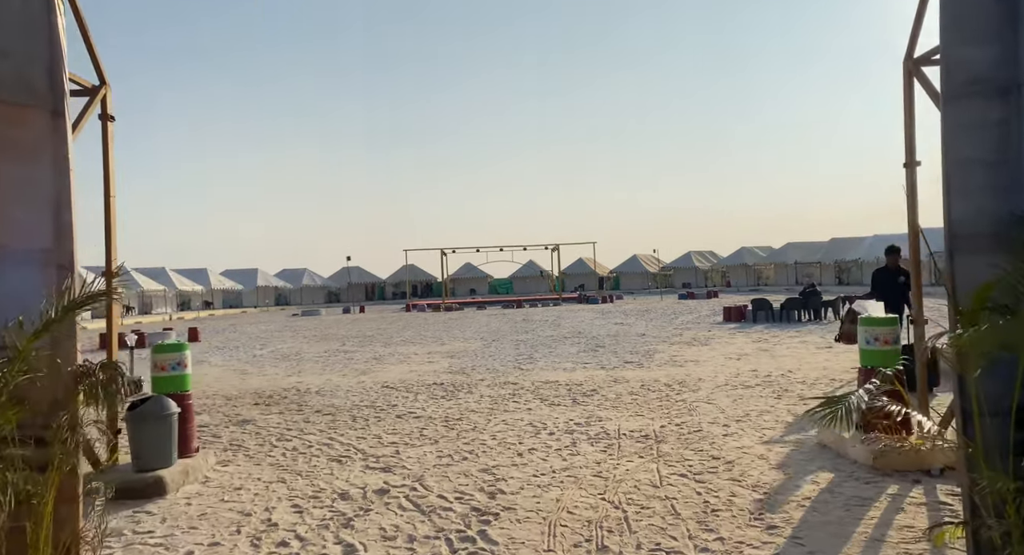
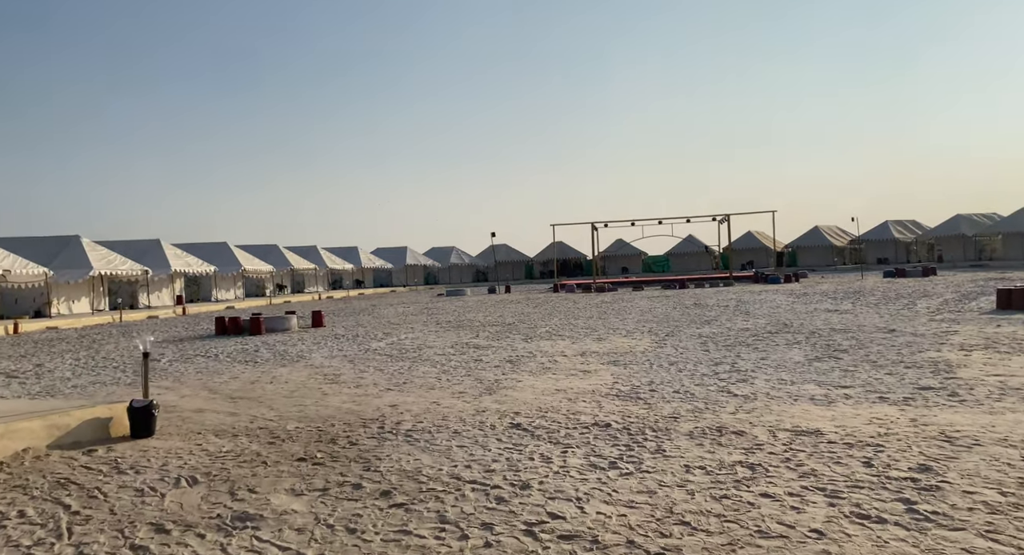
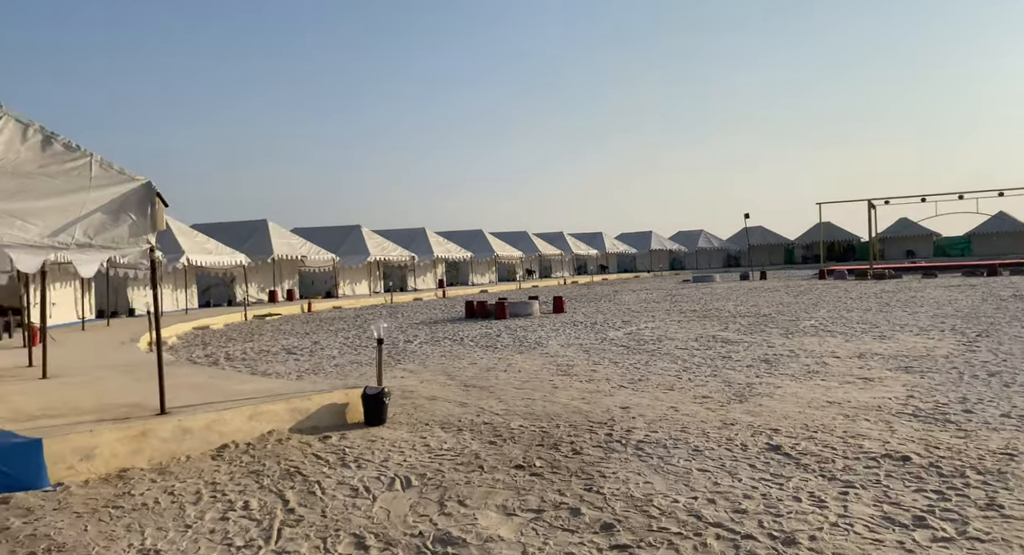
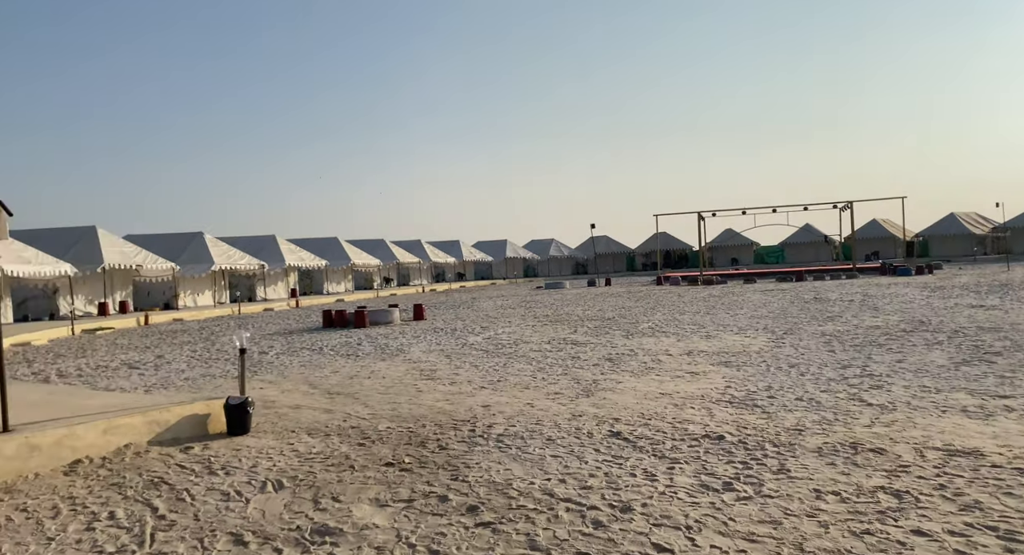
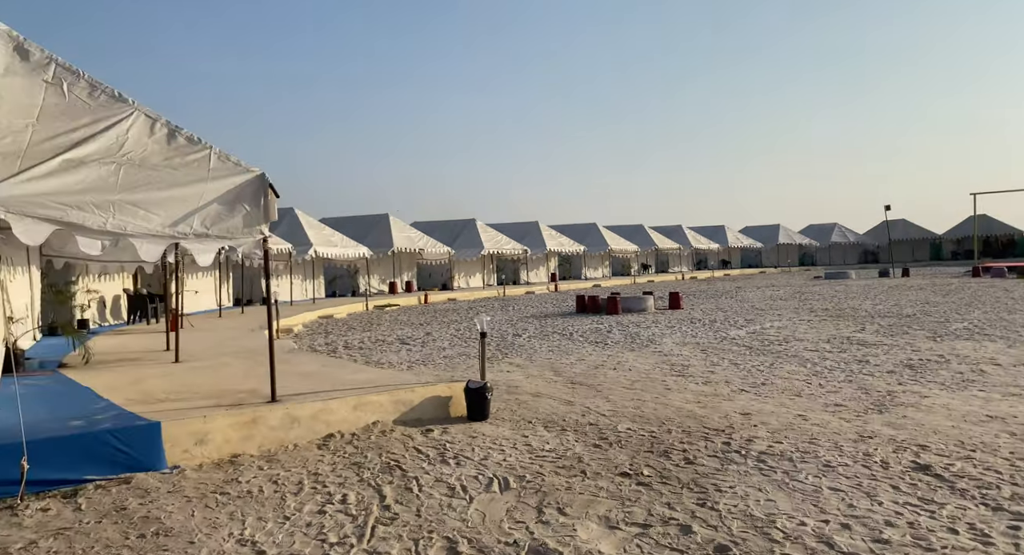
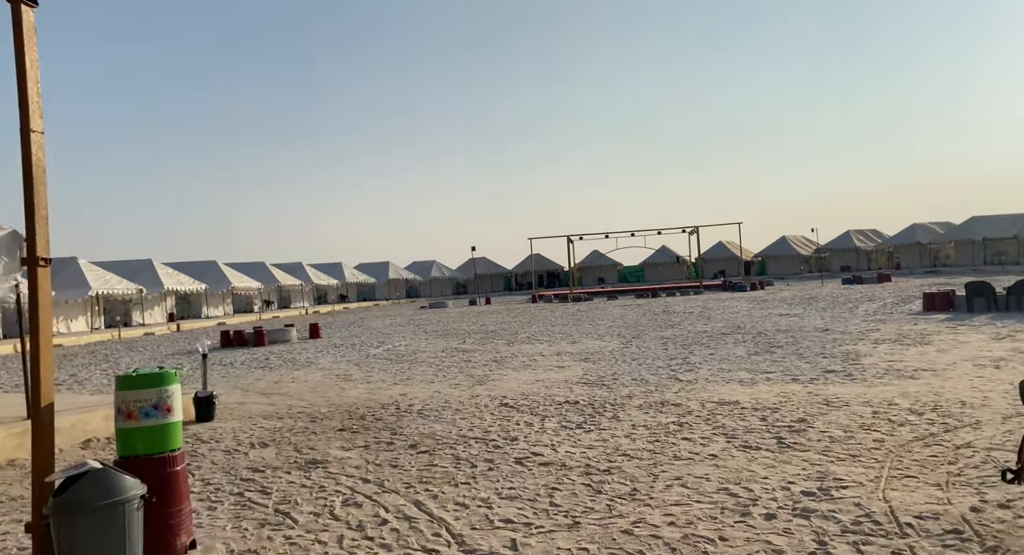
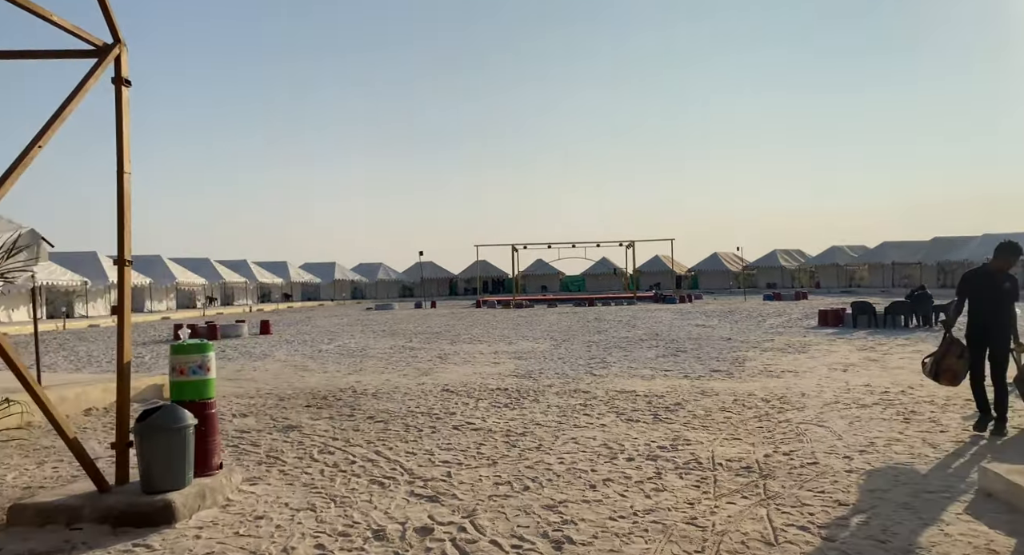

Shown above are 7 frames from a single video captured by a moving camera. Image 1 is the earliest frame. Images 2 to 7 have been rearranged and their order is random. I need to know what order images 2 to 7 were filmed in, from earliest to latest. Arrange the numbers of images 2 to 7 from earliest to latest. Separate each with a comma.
7, 6, 2, 4, 3, 5
